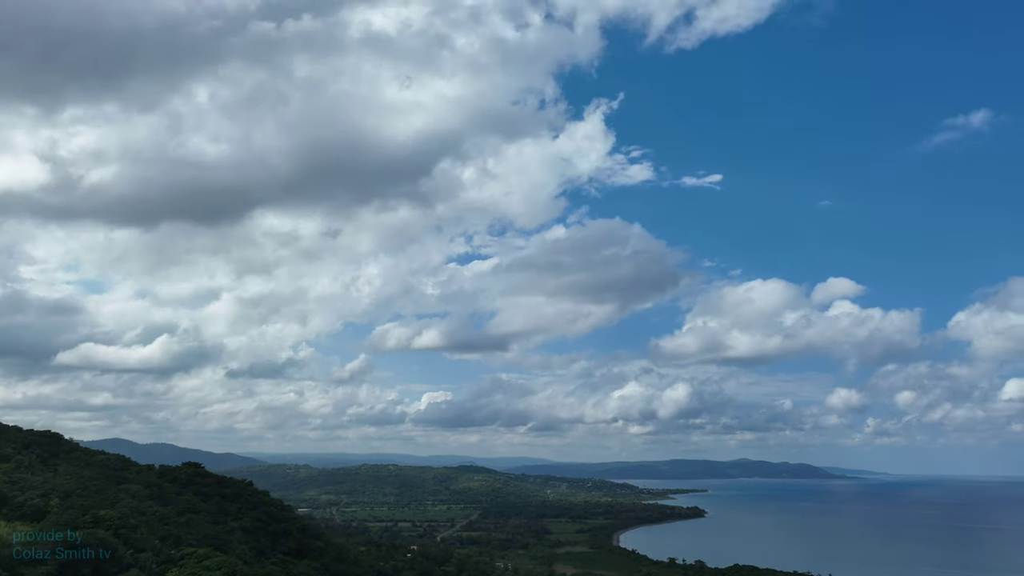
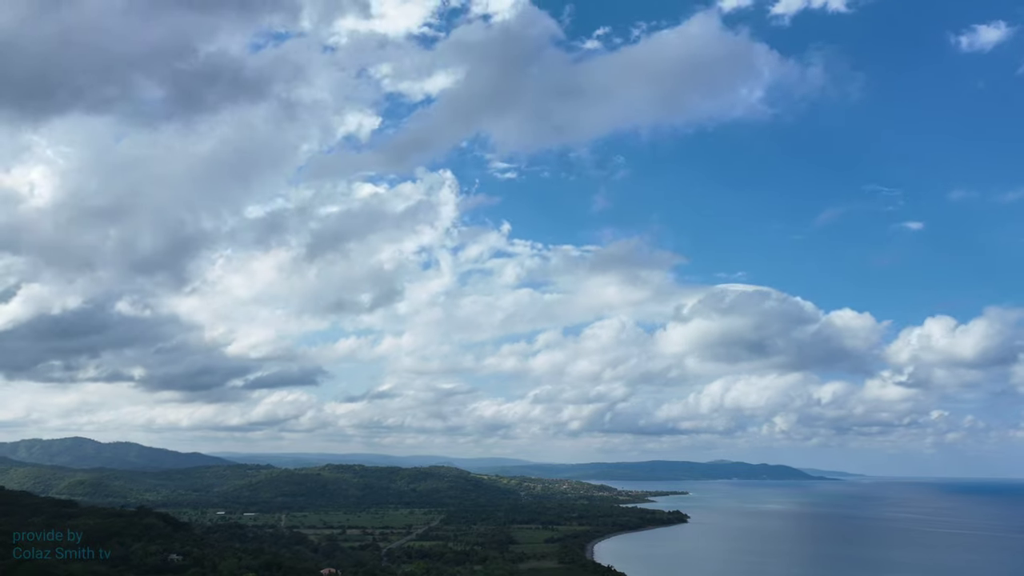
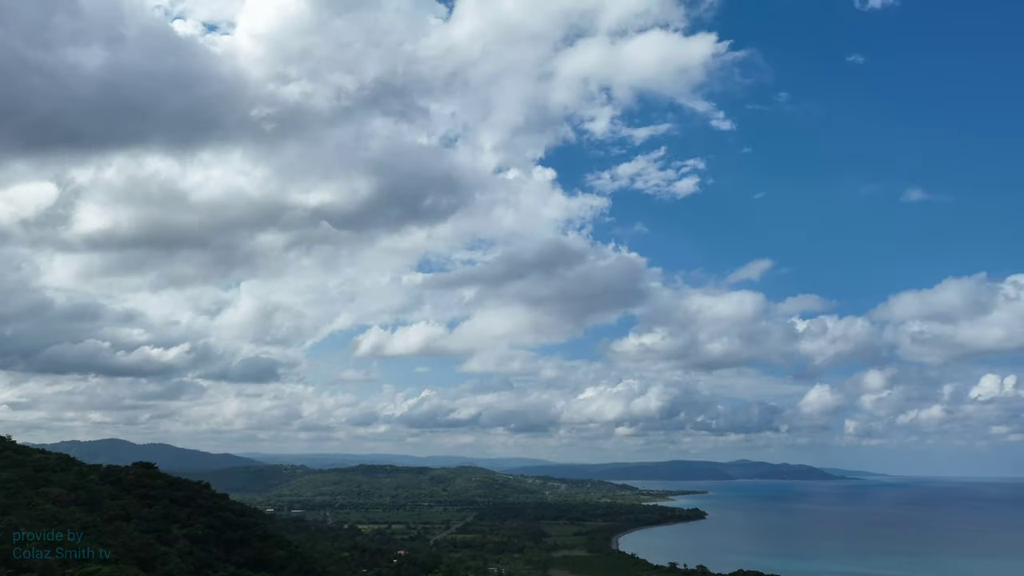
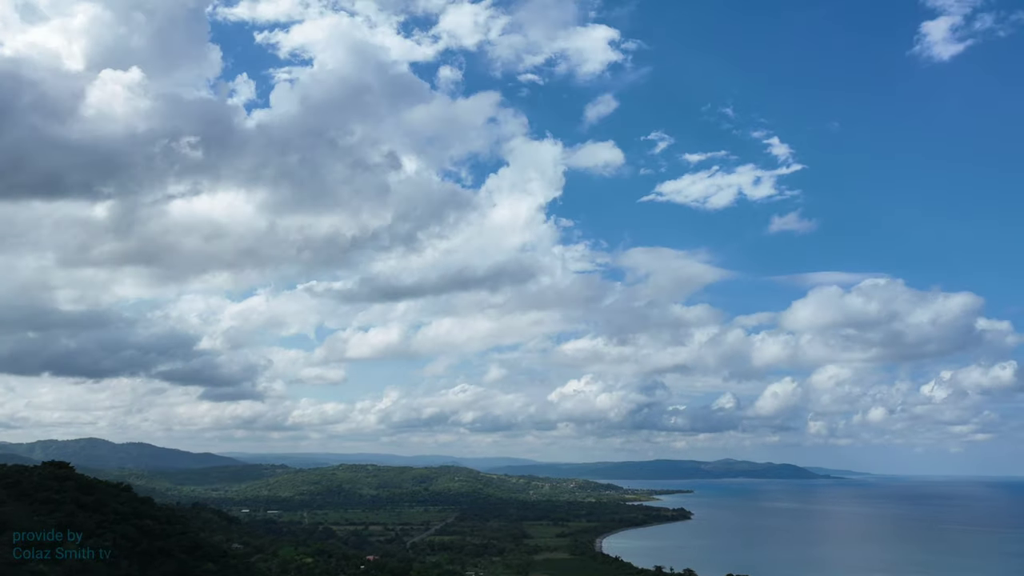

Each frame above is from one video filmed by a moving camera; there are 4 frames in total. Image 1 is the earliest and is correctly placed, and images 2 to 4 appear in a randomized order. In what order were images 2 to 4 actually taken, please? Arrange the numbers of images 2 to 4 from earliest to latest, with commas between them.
3, 4, 2
